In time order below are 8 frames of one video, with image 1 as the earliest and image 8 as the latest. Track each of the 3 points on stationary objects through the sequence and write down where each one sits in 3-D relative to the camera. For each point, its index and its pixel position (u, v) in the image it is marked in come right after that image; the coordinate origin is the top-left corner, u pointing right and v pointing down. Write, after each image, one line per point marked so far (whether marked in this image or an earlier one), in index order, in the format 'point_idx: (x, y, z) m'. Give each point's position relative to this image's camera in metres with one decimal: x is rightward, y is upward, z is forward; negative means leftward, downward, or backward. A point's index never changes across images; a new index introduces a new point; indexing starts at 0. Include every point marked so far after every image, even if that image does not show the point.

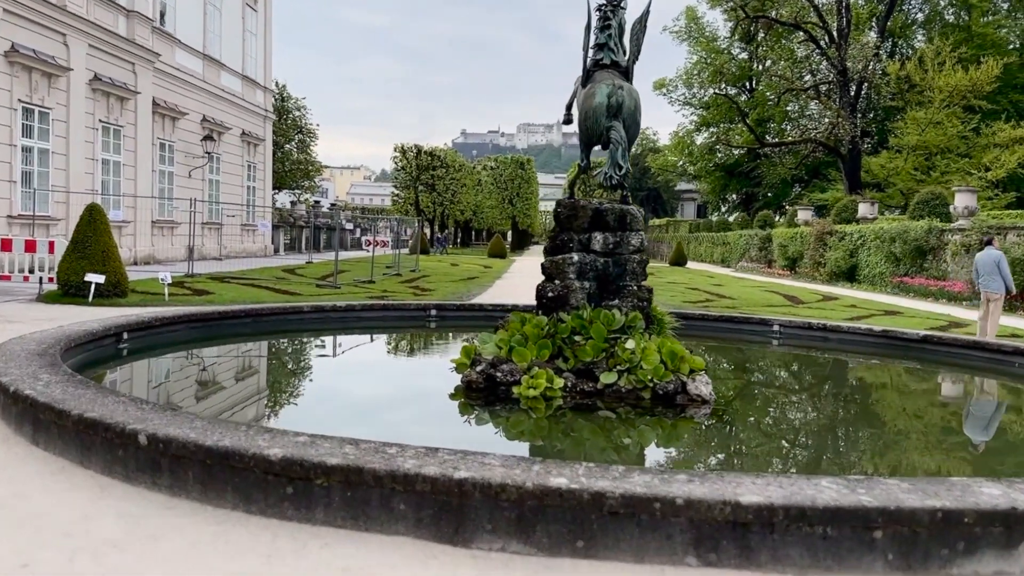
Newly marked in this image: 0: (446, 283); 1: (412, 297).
0: (-1.2, +0.1, +16.5) m
1: (-1.3, -0.1, +12.5) m
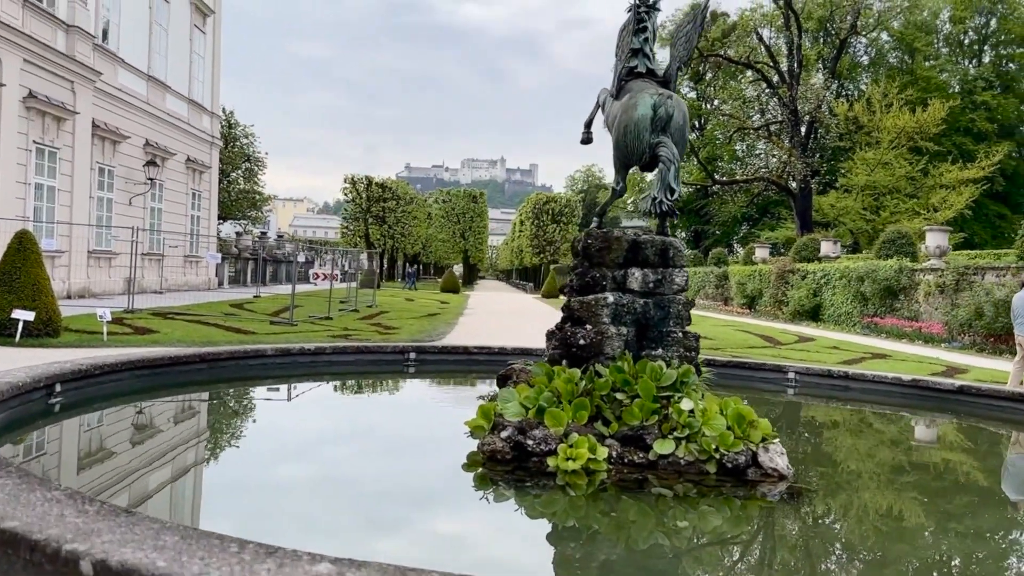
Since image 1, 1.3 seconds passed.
0: (-1.7, -0.5, +15.6) m
1: (-1.6, -0.6, +11.5) m
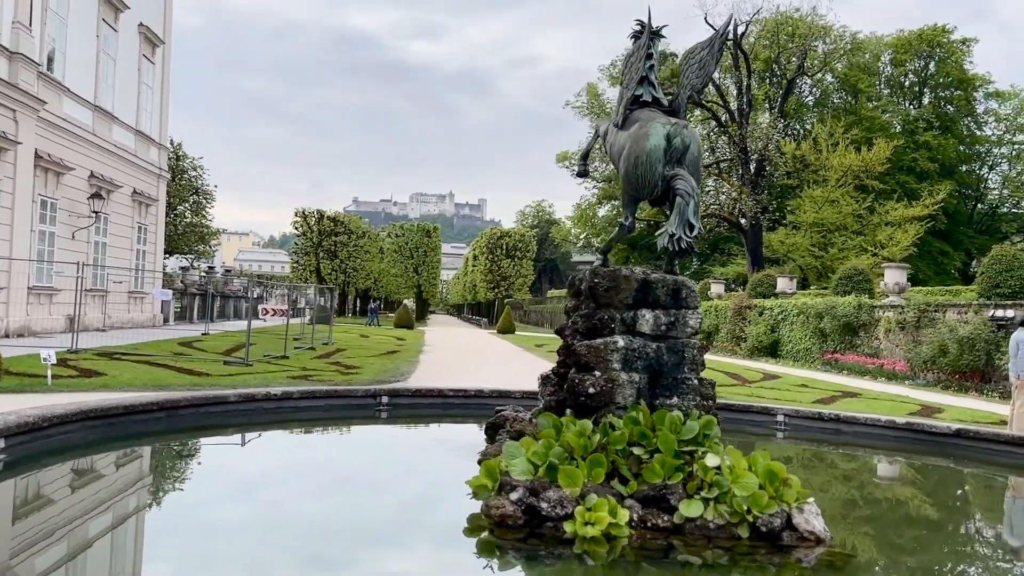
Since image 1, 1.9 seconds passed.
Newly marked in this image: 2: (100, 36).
0: (-2.3, -1.1, +15.0) m
1: (-2.0, -1.1, +10.9) m
2: (-8.1, +4.9, +18.1) m
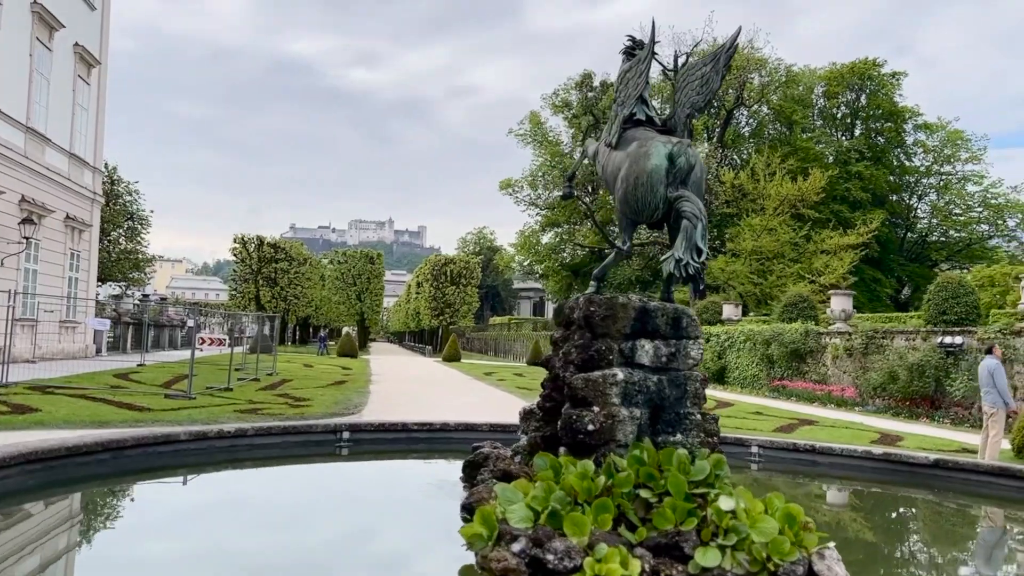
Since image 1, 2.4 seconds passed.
0: (-3.1, -1.6, +14.5) m
1: (-2.5, -1.4, +10.5) m
2: (-9.0, +4.4, +17.4) m
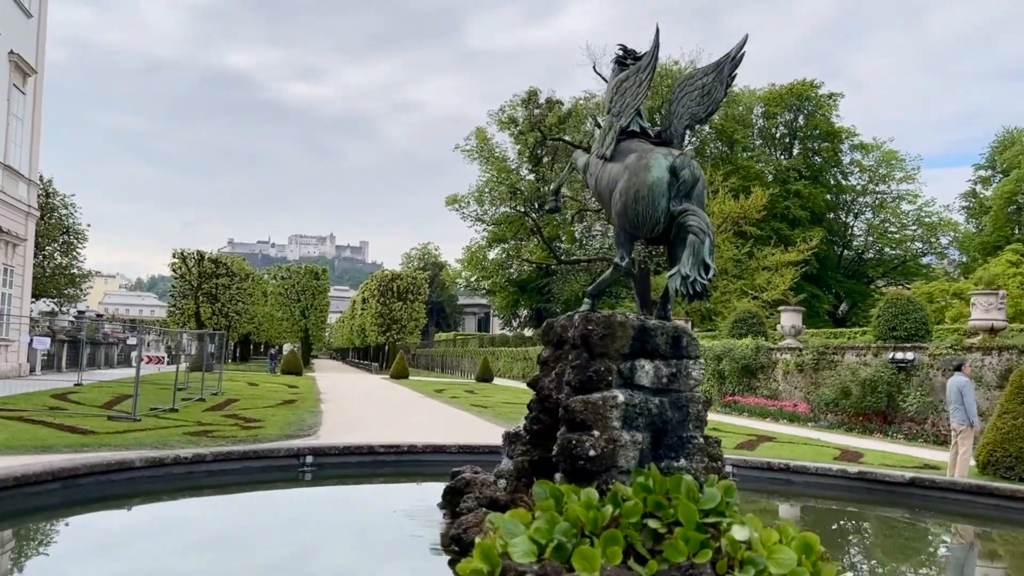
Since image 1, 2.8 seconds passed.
0: (-3.8, -1.8, +14.1) m
1: (-2.9, -1.6, +10.1) m
2: (-9.8, +4.1, +16.7) m
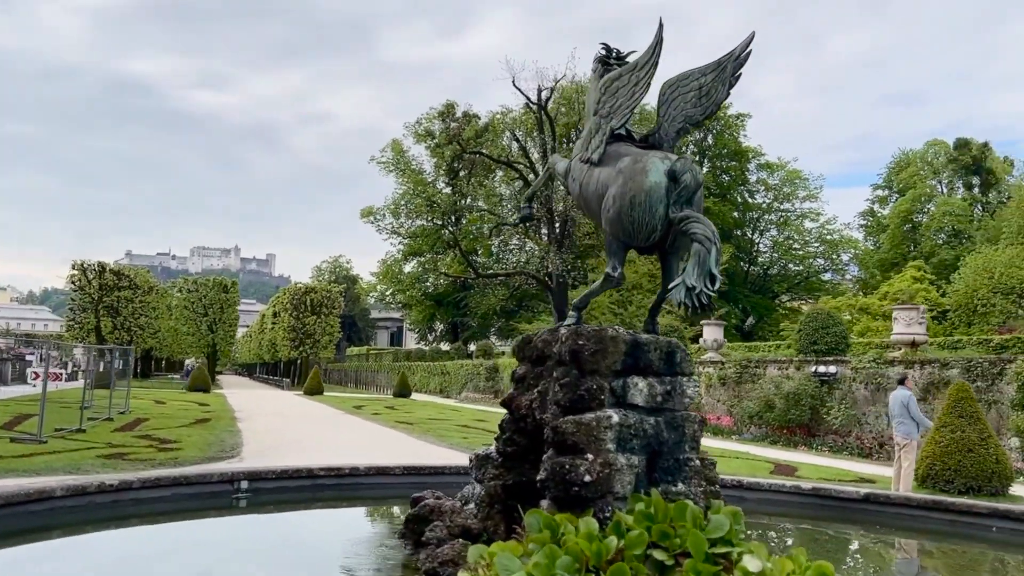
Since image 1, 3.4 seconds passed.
0: (-4.8, -2.0, +13.3) m
1: (-3.6, -1.7, +9.4) m
2: (-11.1, +3.9, +15.5) m
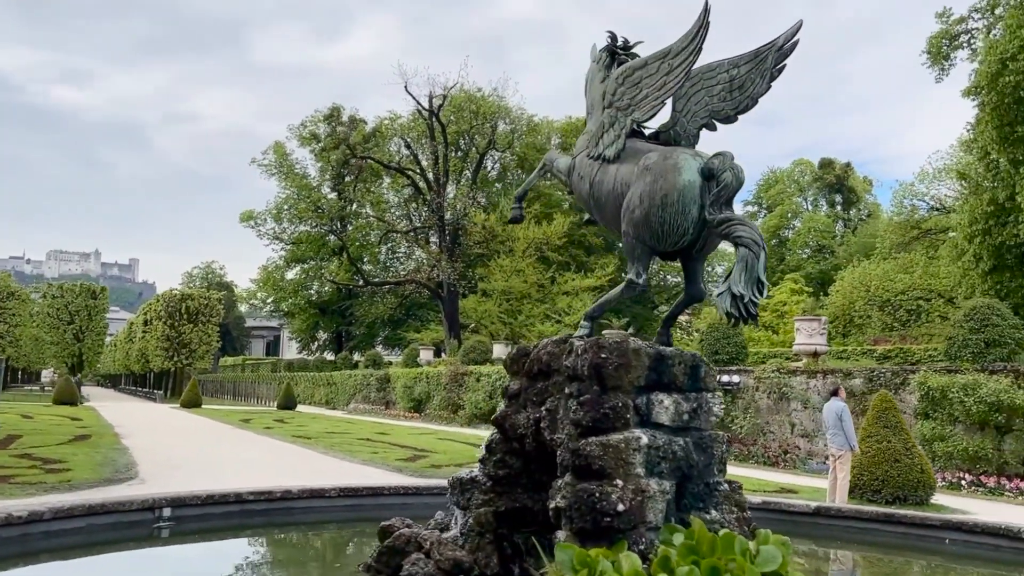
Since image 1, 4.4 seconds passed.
0: (-6.0, -2.1, +12.2) m
1: (-4.3, -1.7, +8.5) m
2: (-12.4, +3.9, +13.6) m
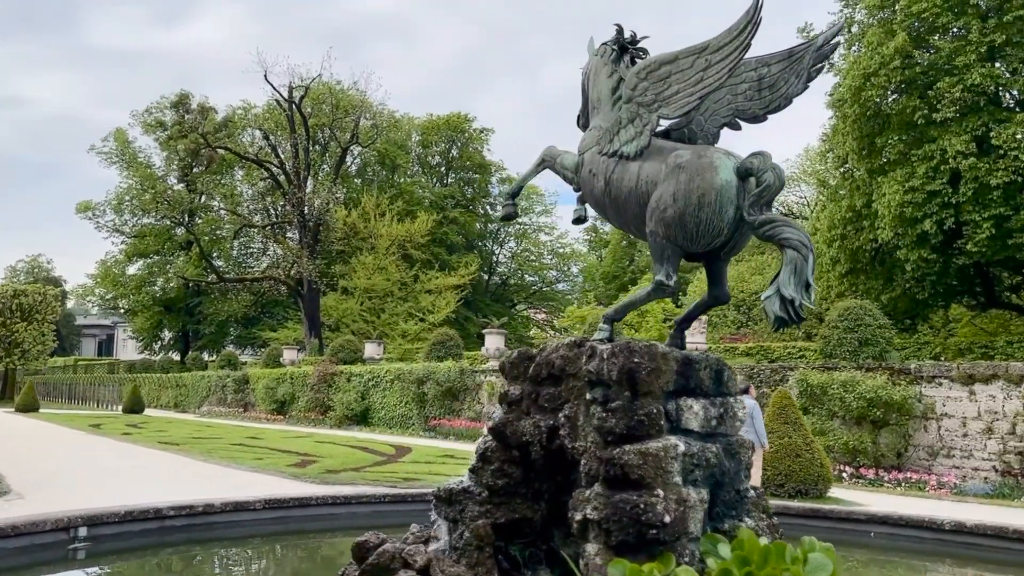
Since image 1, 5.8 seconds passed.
0: (-7.3, -2.0, +11.0) m
1: (-5.0, -1.7, +7.6) m
2: (-13.8, +4.0, +11.3) m
